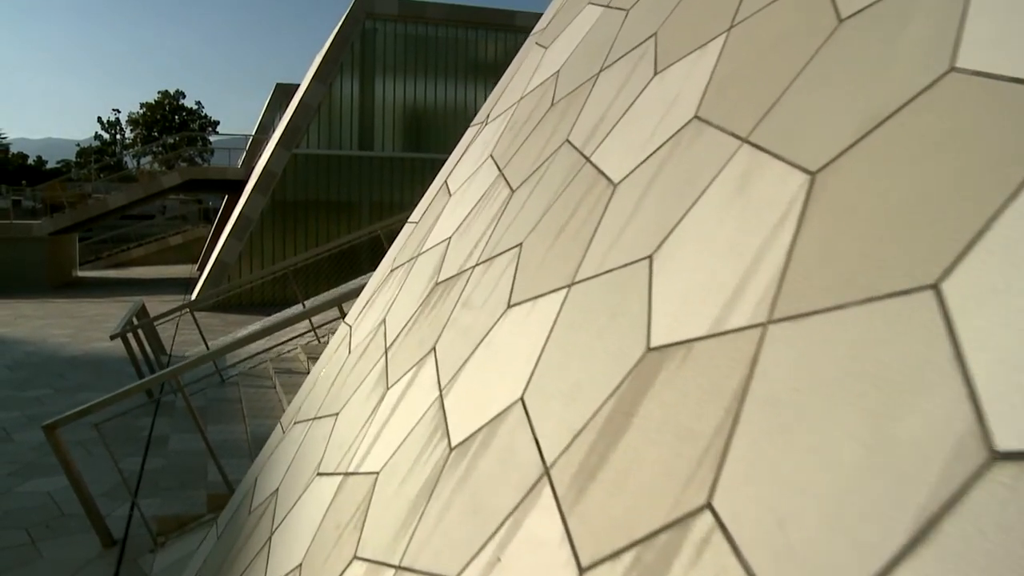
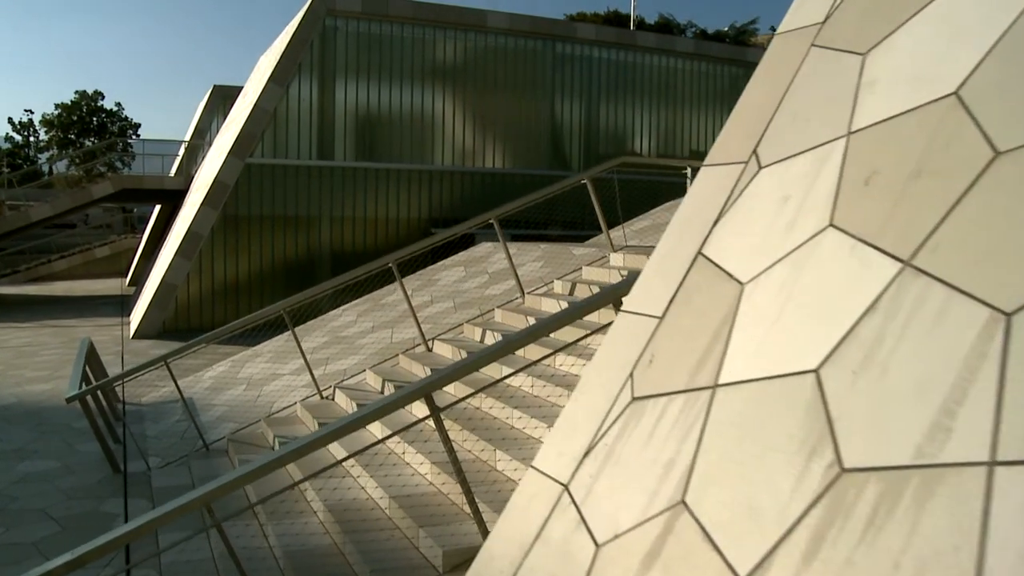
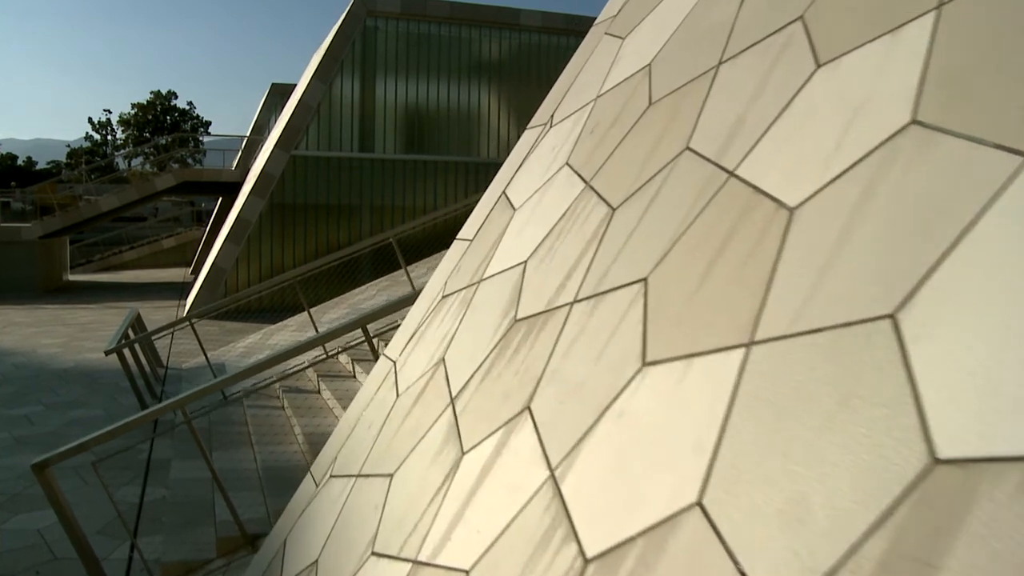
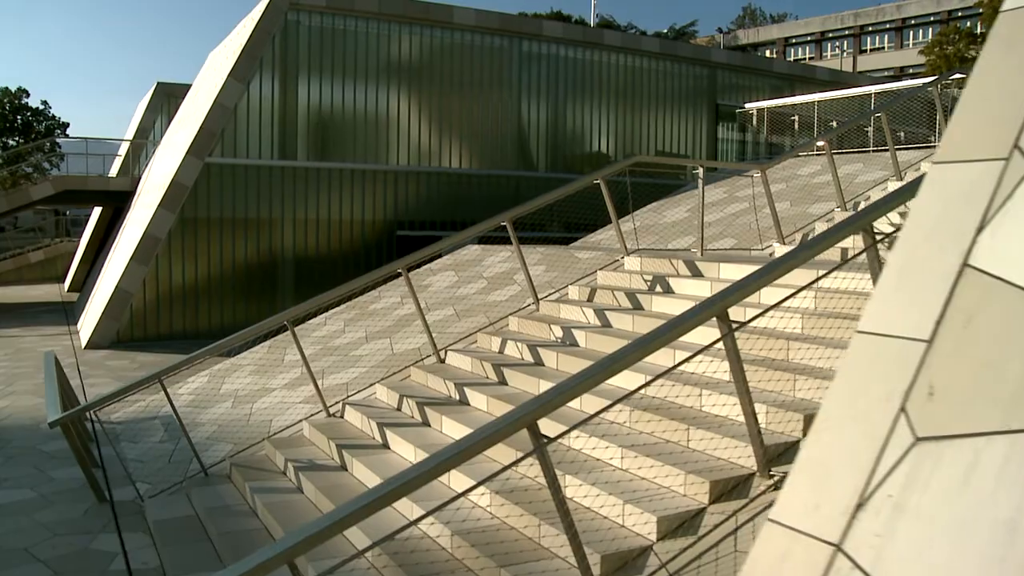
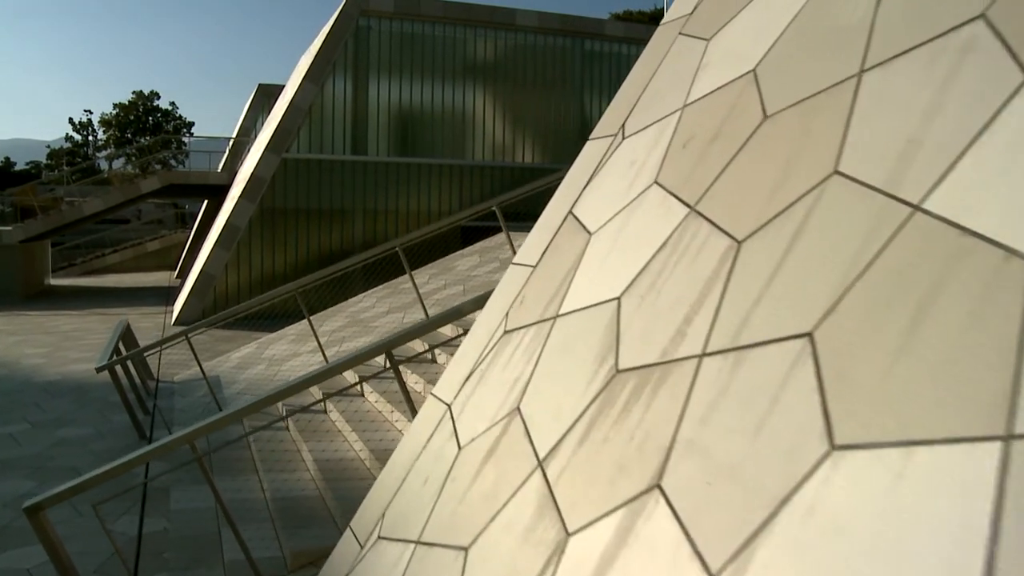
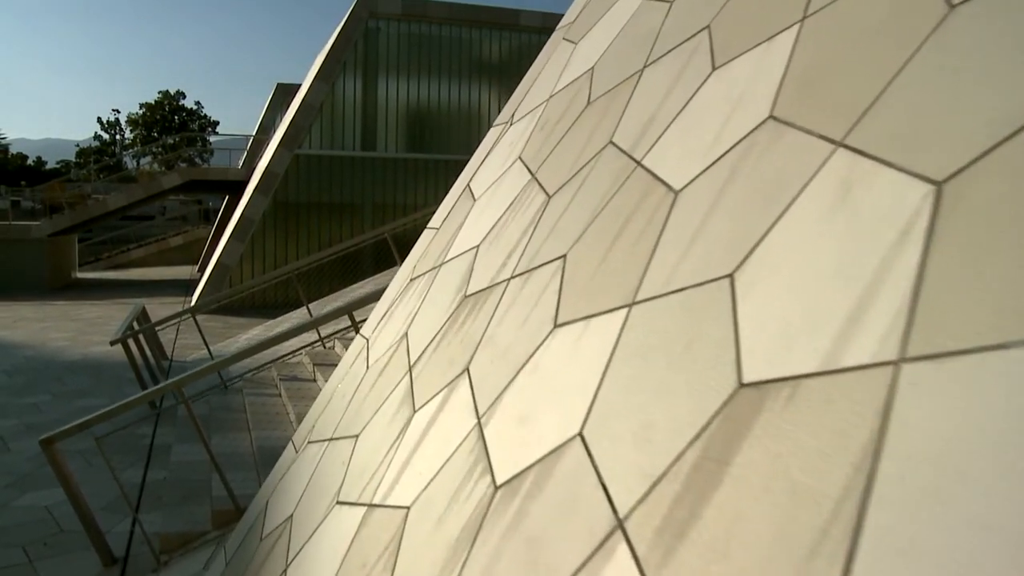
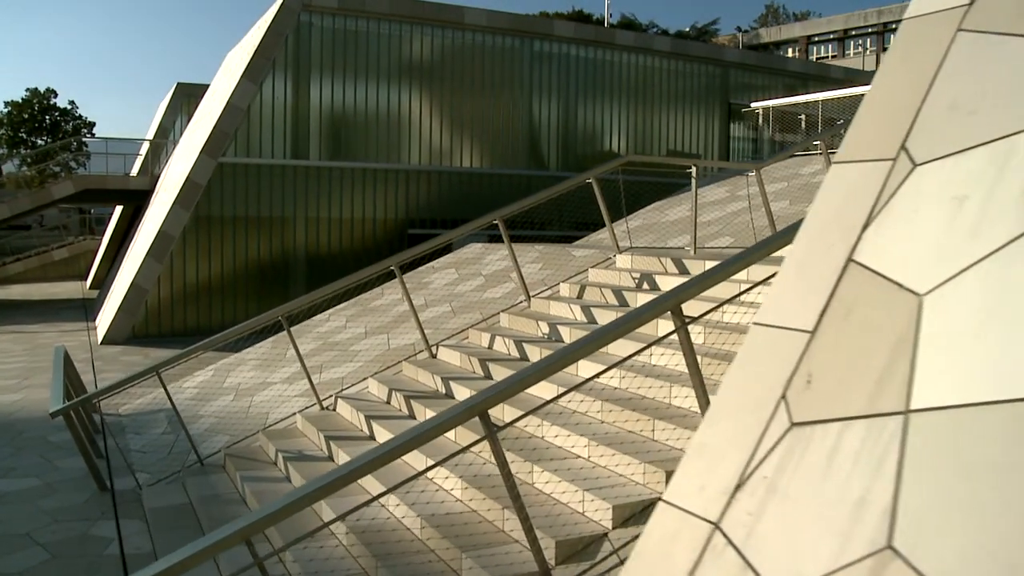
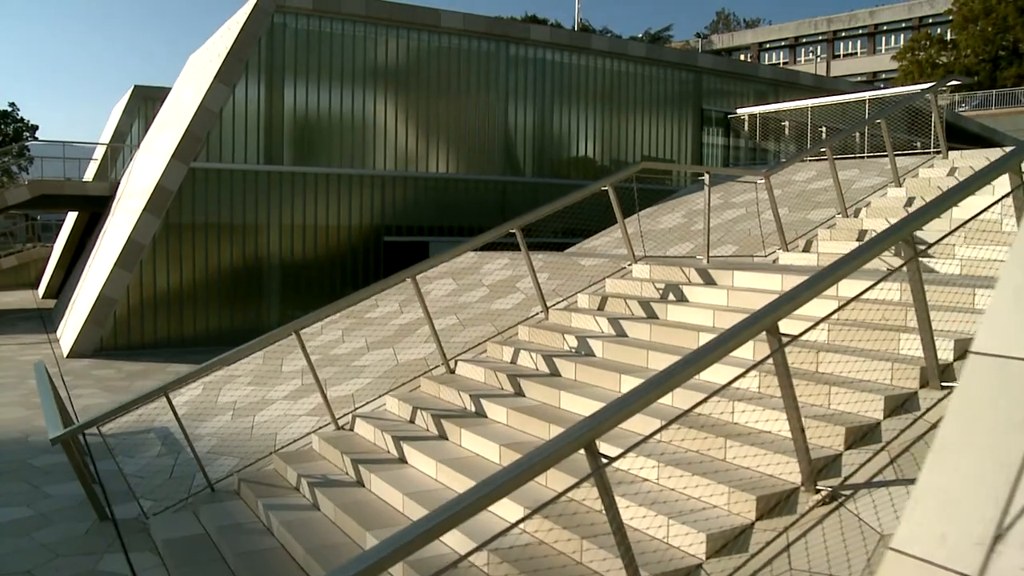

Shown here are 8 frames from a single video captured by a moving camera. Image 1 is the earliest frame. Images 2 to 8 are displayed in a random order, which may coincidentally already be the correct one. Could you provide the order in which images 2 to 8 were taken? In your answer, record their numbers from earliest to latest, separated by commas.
6, 3, 5, 2, 7, 4, 8
